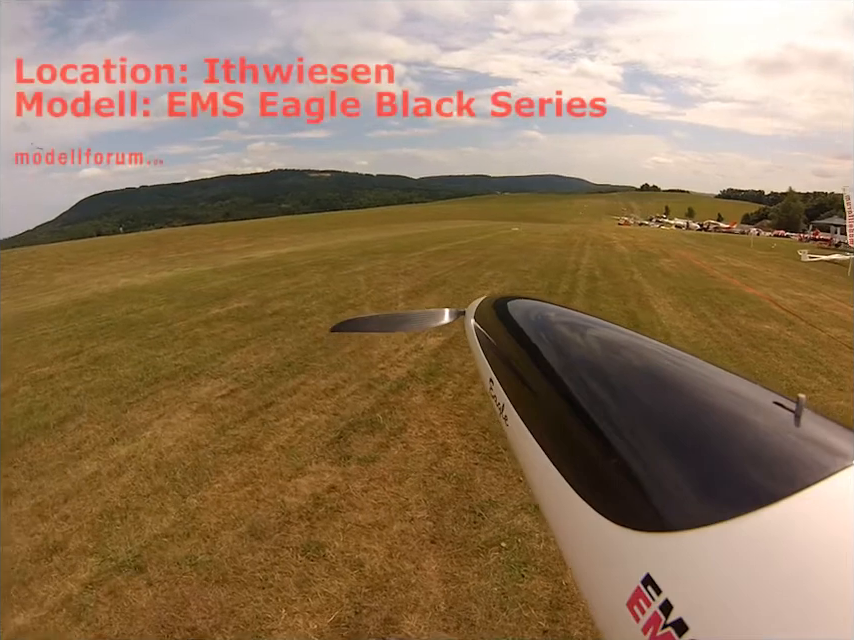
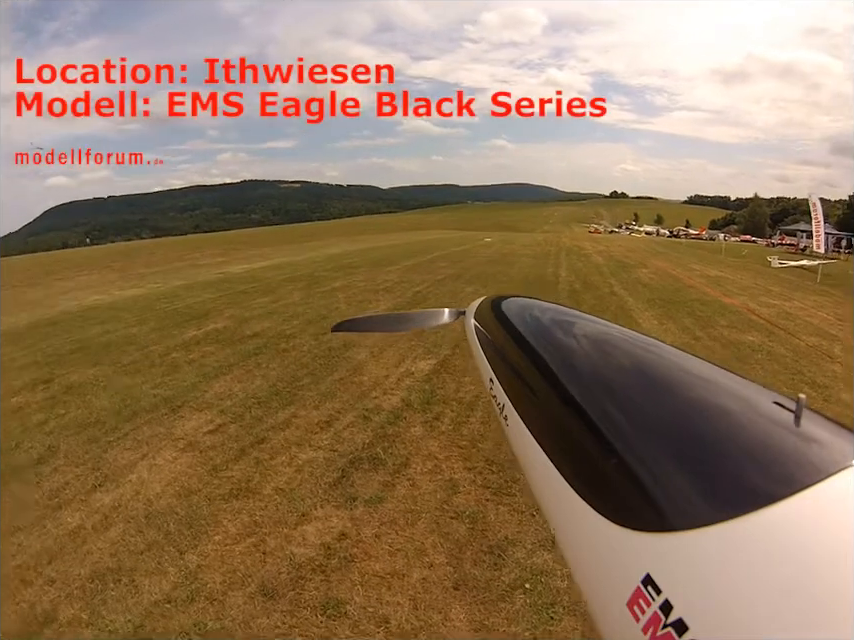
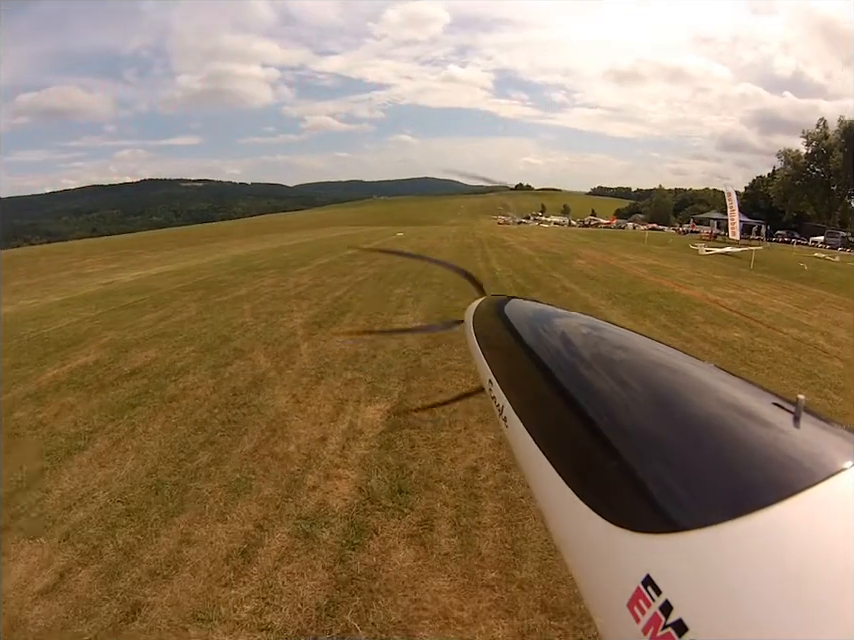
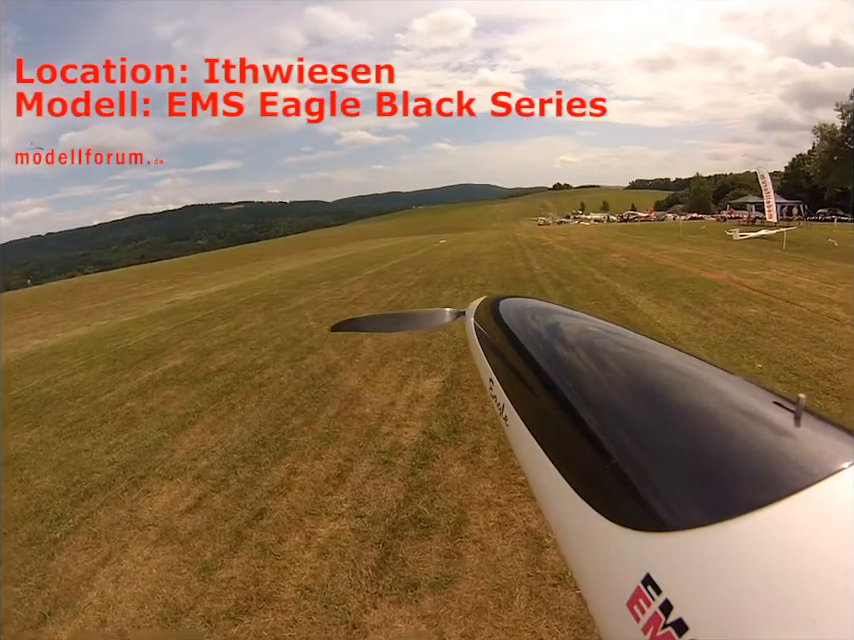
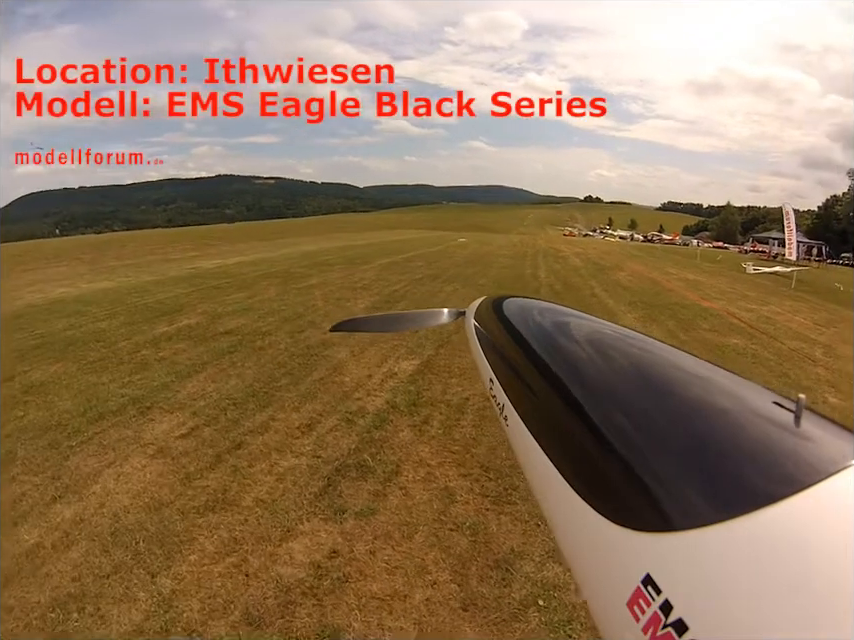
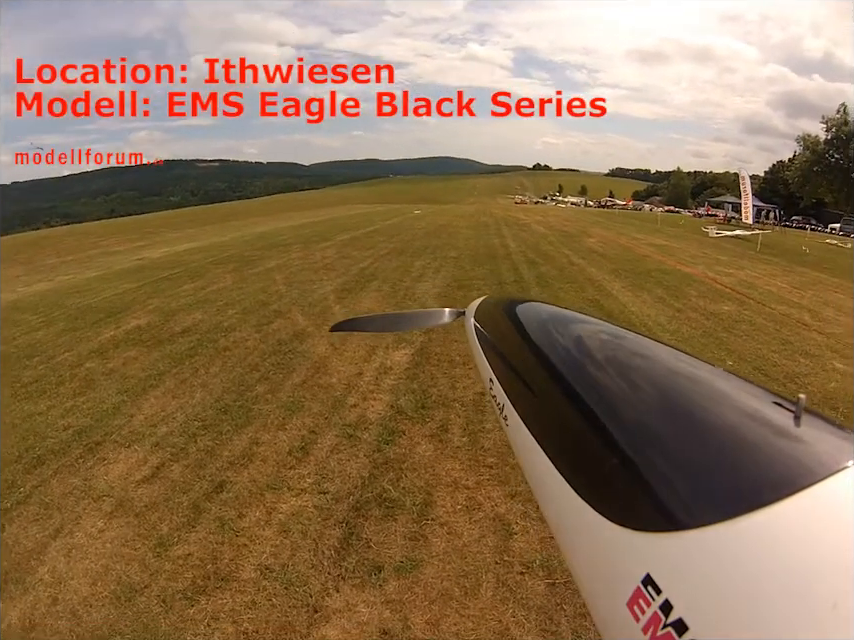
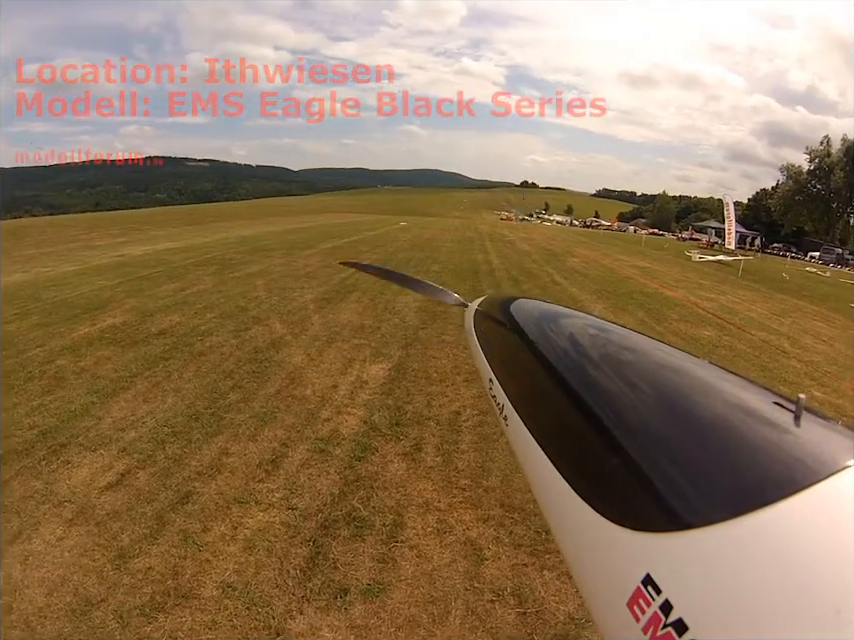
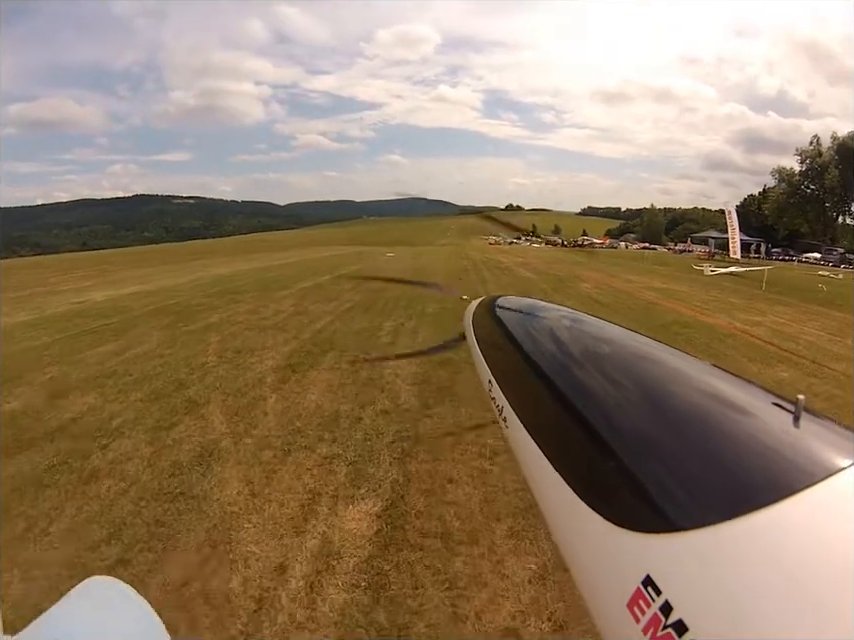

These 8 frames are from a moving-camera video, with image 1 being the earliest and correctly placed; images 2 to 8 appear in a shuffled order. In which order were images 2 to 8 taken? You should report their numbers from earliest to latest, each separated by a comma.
2, 5, 4, 6, 7, 3, 8
